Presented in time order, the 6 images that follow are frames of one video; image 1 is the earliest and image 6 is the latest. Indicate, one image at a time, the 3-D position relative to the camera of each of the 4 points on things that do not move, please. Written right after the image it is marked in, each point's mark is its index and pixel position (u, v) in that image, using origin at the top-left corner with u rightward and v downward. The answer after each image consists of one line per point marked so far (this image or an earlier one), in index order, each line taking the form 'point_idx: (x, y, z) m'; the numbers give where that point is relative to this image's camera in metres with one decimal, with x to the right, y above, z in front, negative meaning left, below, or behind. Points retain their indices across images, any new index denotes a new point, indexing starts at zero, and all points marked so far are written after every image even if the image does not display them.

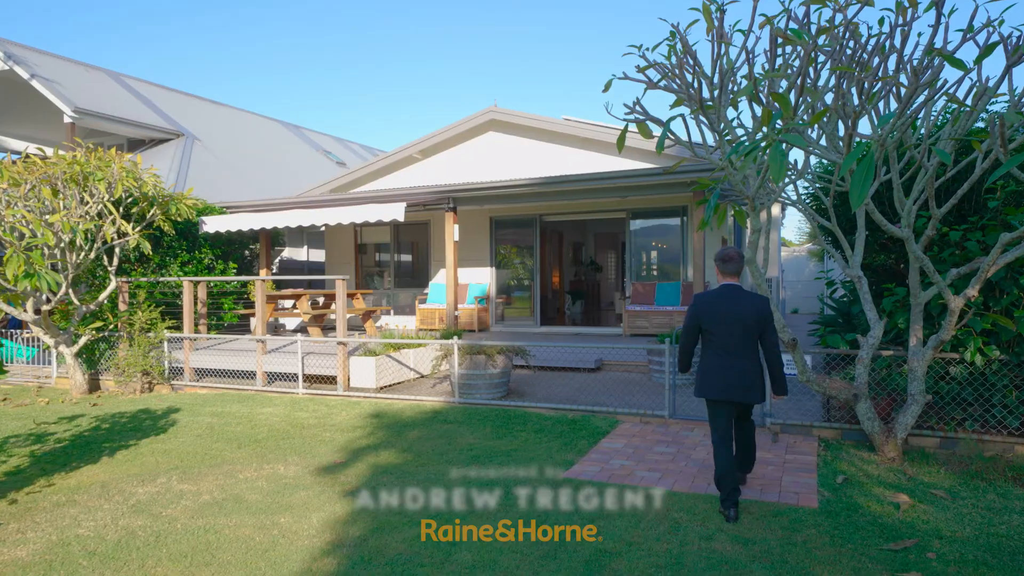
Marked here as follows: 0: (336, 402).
0: (-2.0, -1.3, +7.9) m
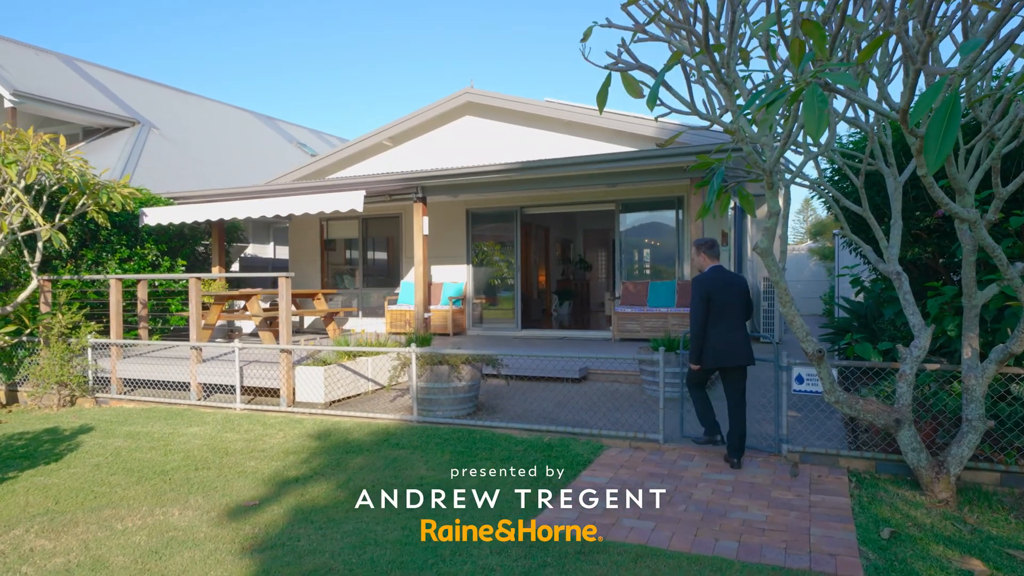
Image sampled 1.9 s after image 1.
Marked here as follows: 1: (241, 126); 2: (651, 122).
0: (-2.4, -1.3, +6.8) m
1: (-7.4, +4.4, +18.6) m
2: (+2.0, +2.4, +9.9) m
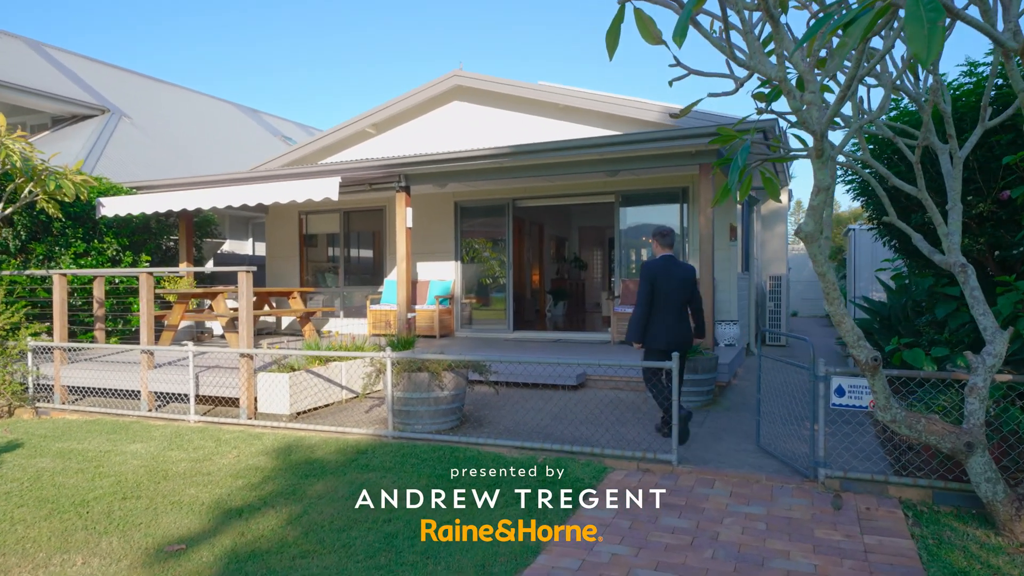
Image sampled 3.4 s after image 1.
0: (-2.4, -1.3, +6.0) m
1: (-7.6, +4.4, +17.7) m
2: (+1.9, +2.4, +9.1) m
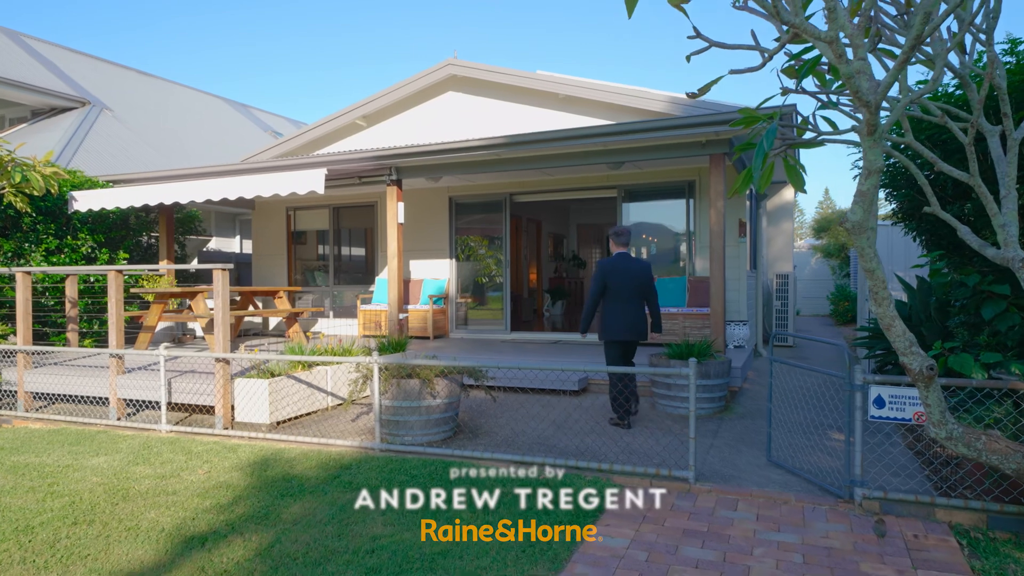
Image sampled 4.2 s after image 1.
0: (-2.5, -1.3, +5.5) m
1: (-7.6, +4.5, +17.2) m
2: (+1.9, +2.4, +8.6) m
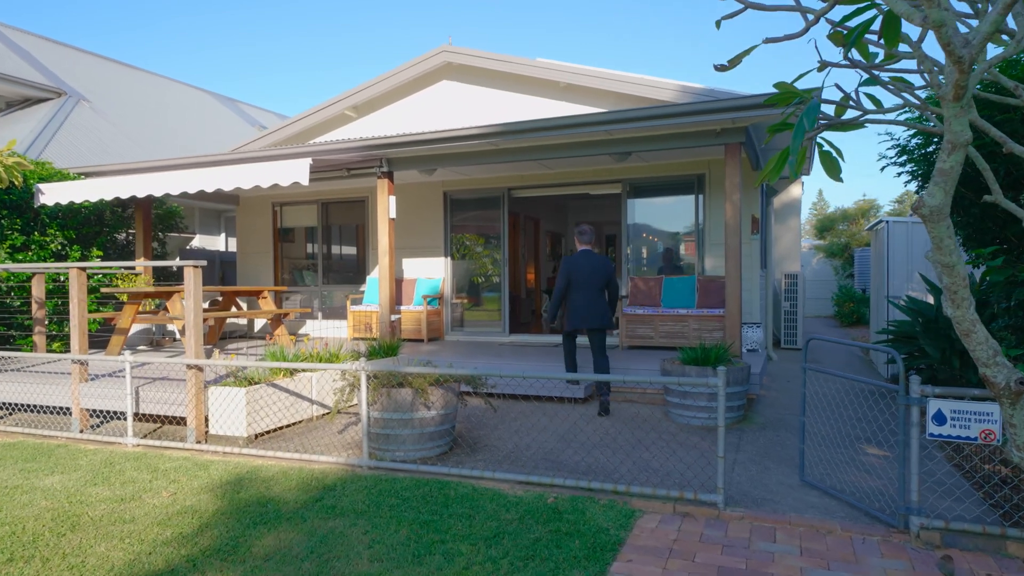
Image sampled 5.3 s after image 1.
0: (-2.4, -1.3, +4.9) m
1: (-7.7, +4.5, +16.6) m
2: (+1.9, +2.4, +8.1) m
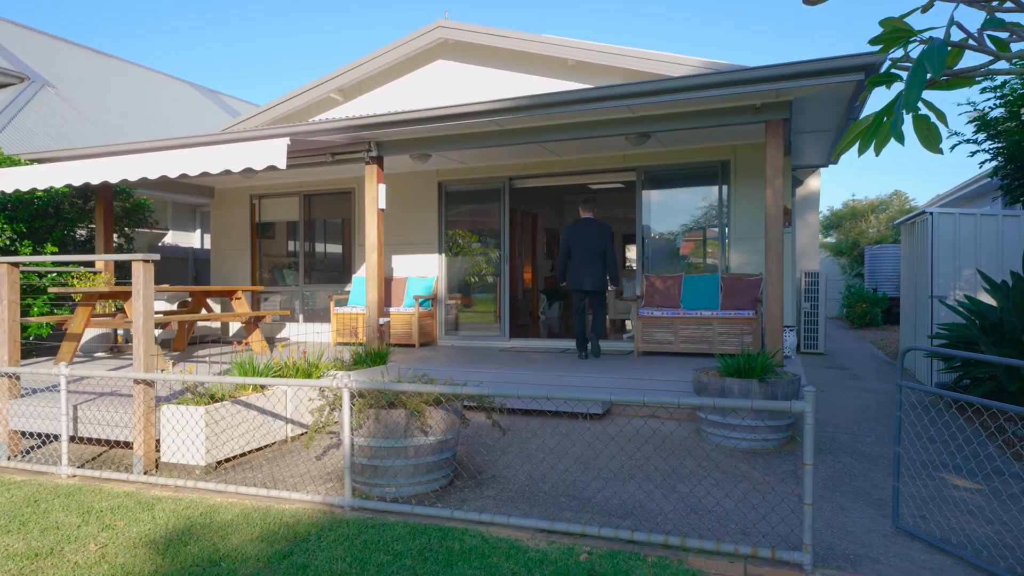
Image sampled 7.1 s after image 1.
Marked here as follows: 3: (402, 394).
0: (-2.4, -1.3, +4.0) m
1: (-7.8, +4.4, +15.6) m
2: (+1.9, +2.4, +7.3) m
3: (-0.6, -0.6, +3.9) m
